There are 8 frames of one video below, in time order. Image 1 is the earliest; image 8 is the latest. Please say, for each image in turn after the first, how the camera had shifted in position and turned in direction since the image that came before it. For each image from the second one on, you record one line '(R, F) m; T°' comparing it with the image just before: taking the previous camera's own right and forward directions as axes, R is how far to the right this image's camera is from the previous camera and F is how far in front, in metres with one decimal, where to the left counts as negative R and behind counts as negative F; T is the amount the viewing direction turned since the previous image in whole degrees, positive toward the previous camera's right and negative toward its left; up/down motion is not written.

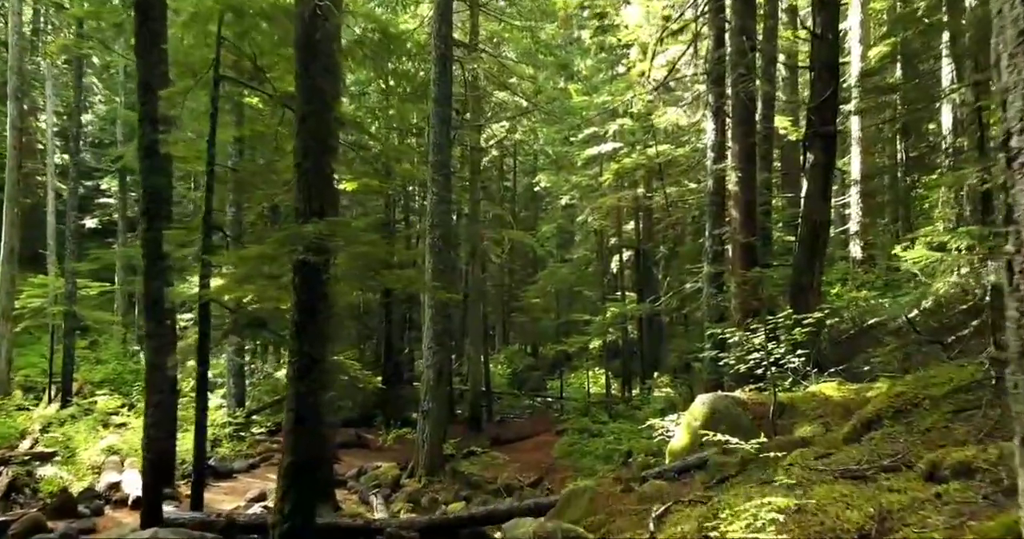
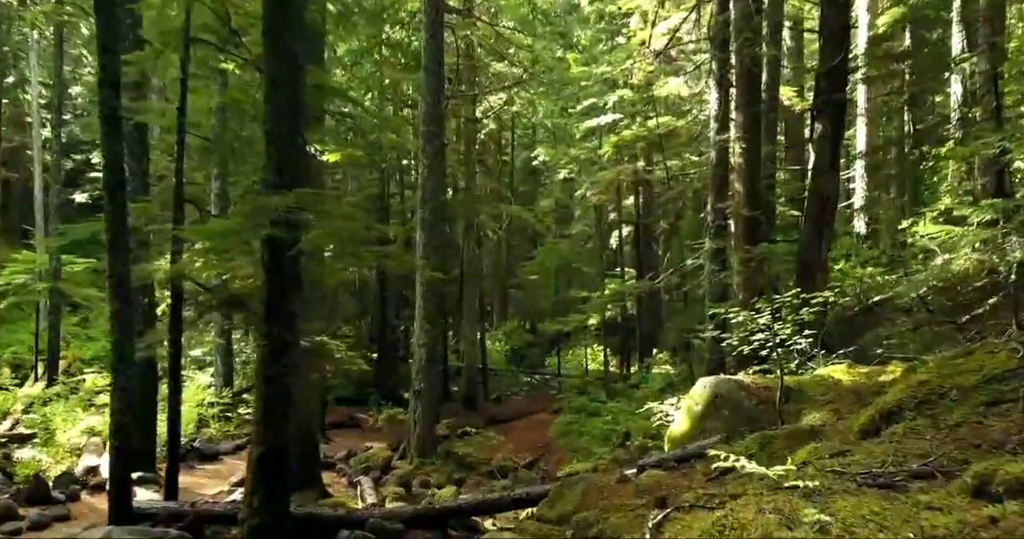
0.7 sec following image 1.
(+0.1, +0.5) m; 0°
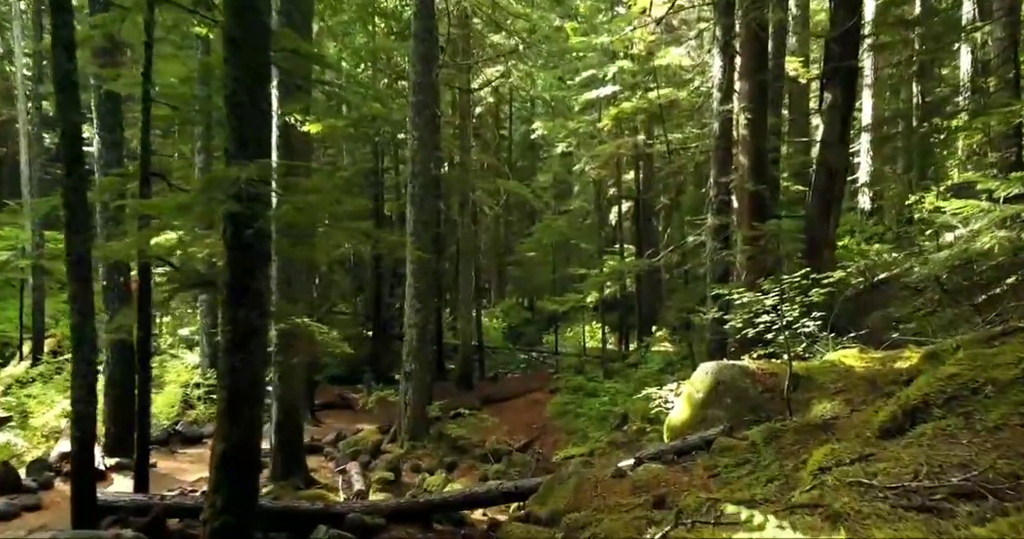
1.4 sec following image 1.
(+0.1, +0.5) m; 0°
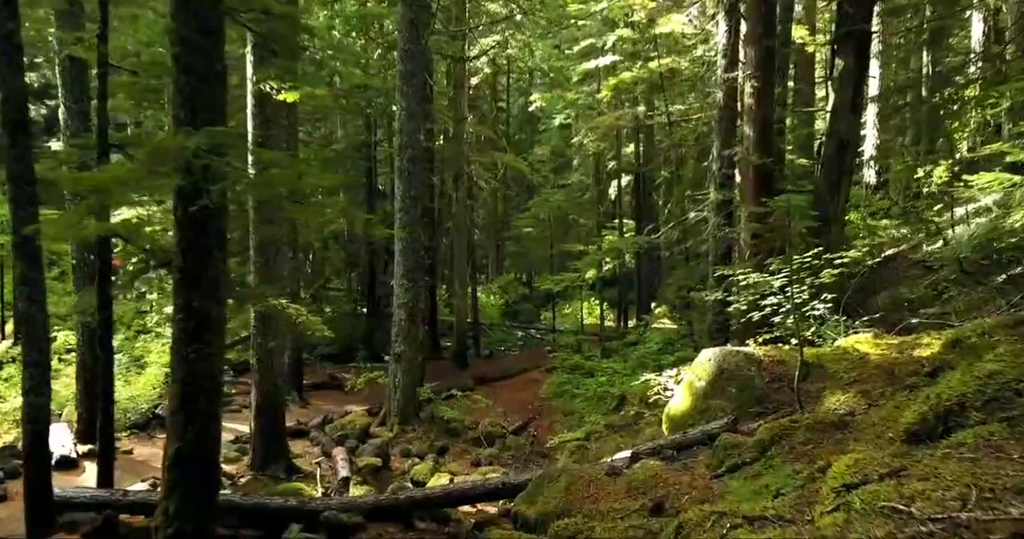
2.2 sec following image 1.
(+0.1, +0.6) m; 0°
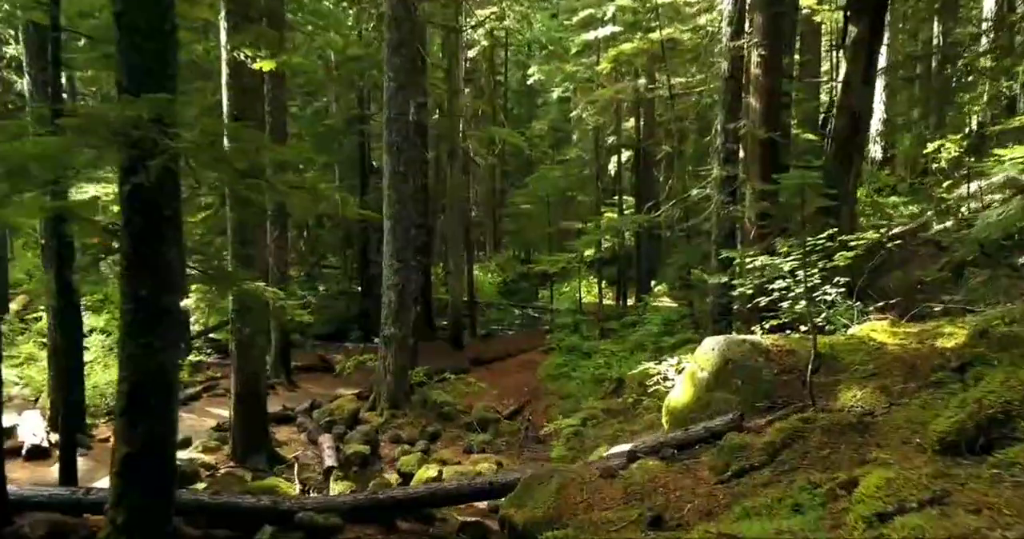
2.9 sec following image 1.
(+0.1, +0.5) m; 0°
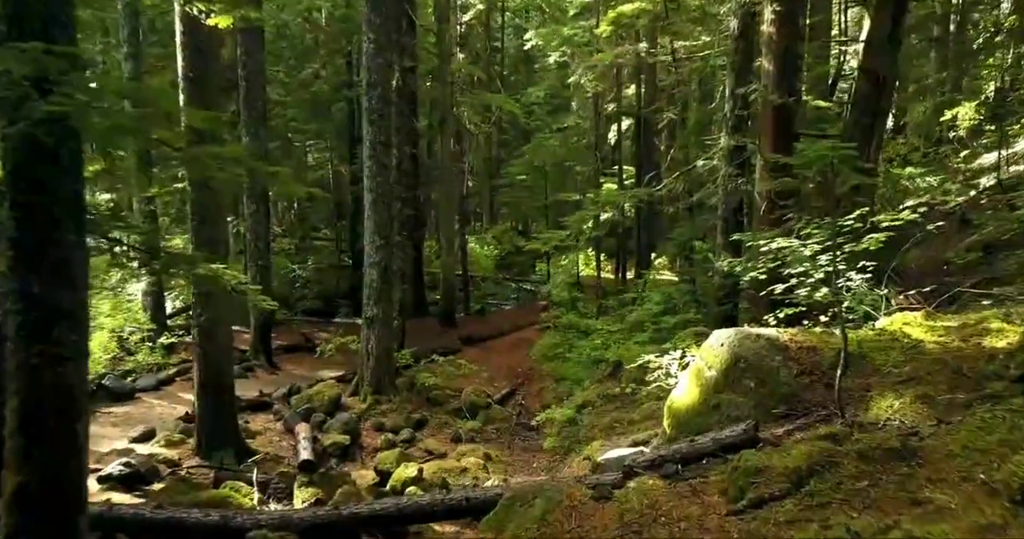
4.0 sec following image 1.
(+0.1, +0.8) m; 0°
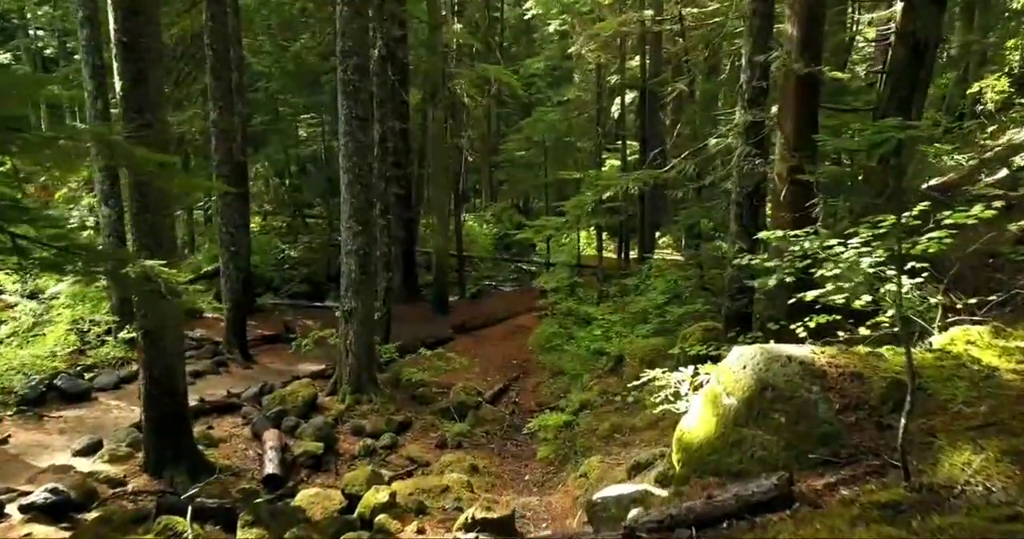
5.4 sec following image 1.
(+0.2, +1.0) m; 0°
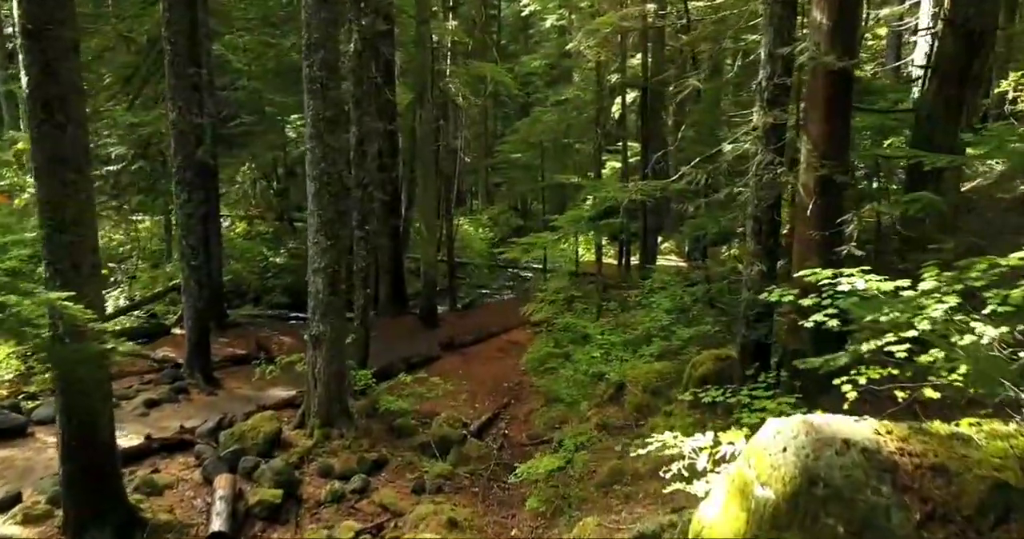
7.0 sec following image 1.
(+0.2, +1.1) m; 0°
